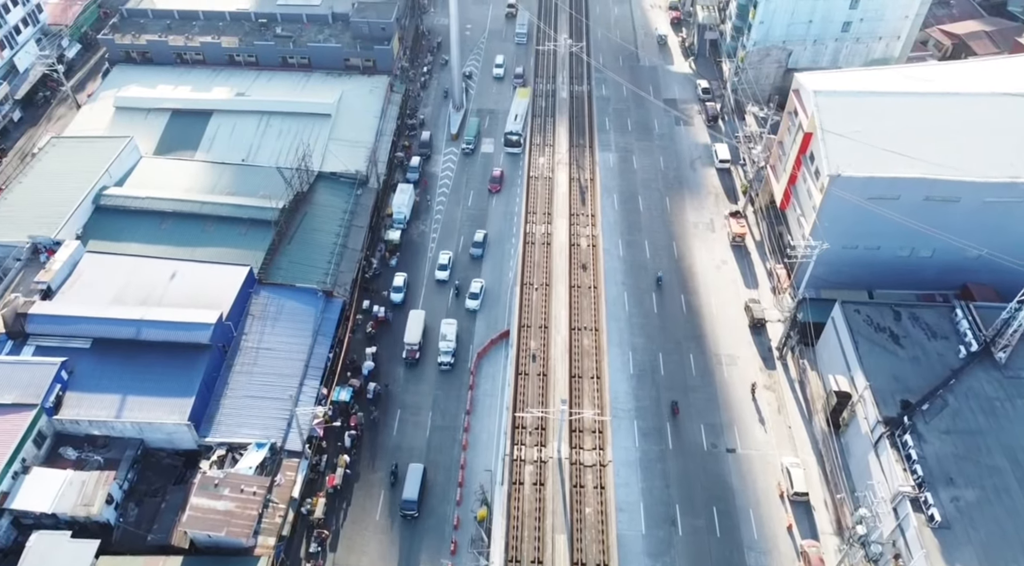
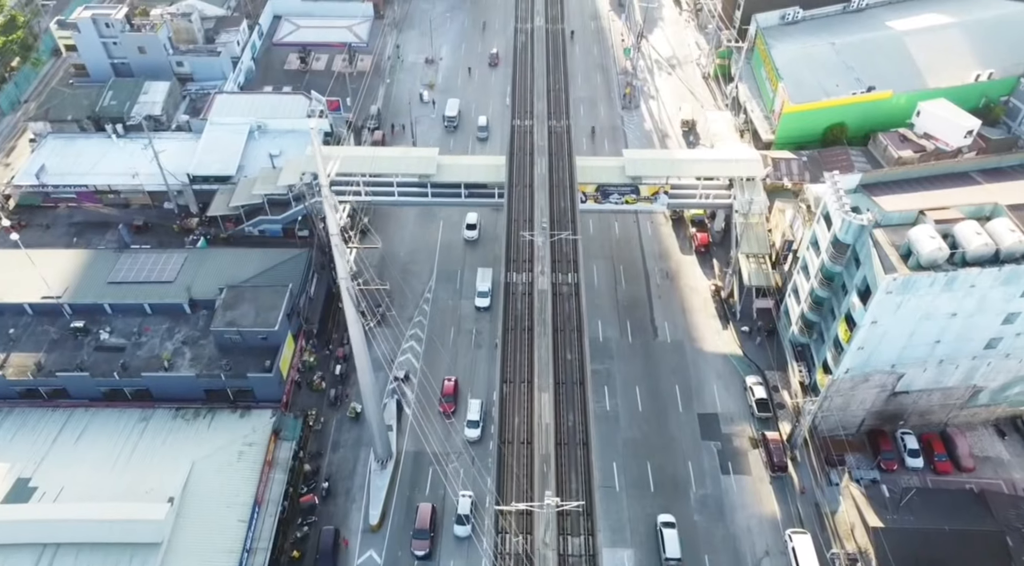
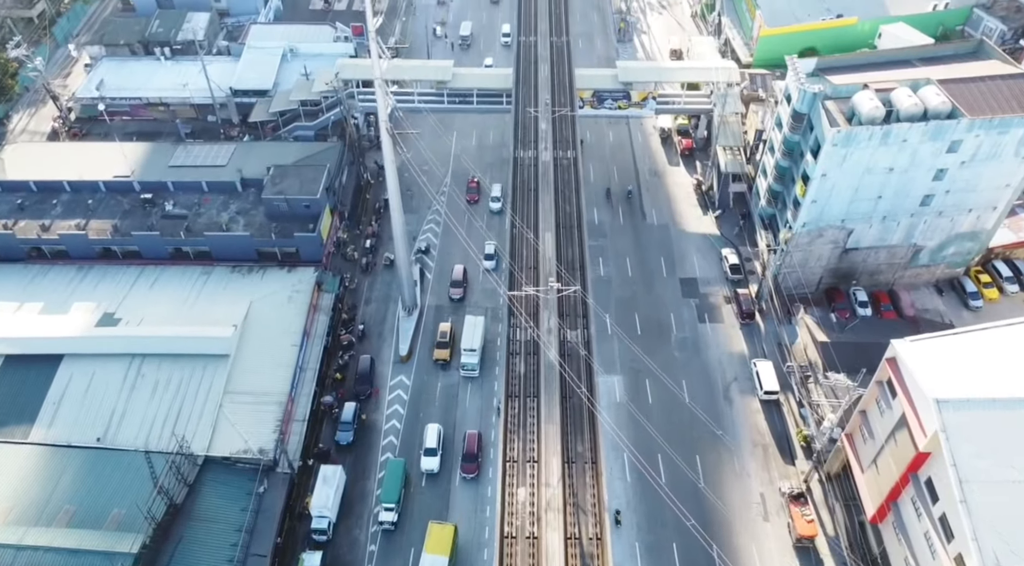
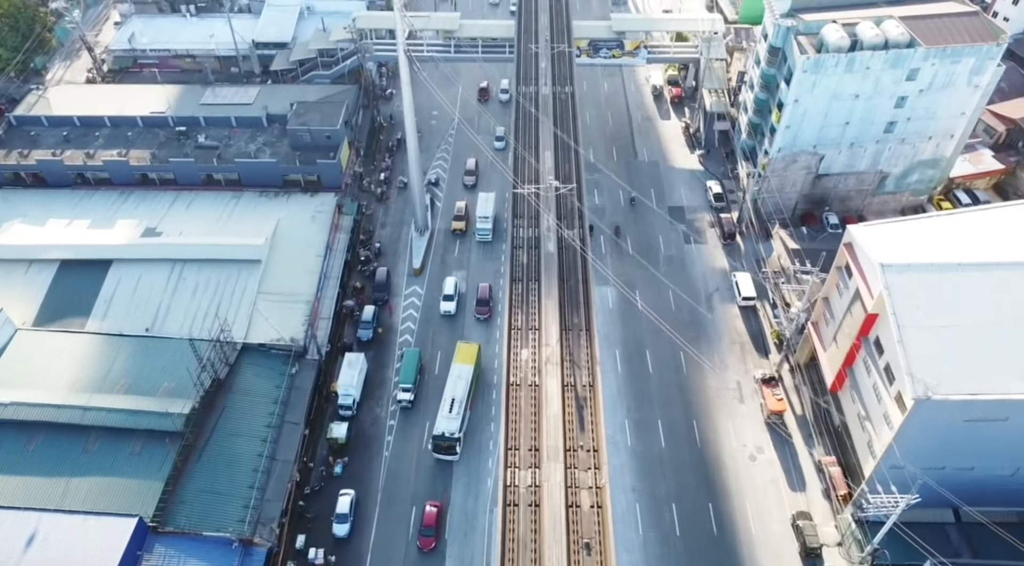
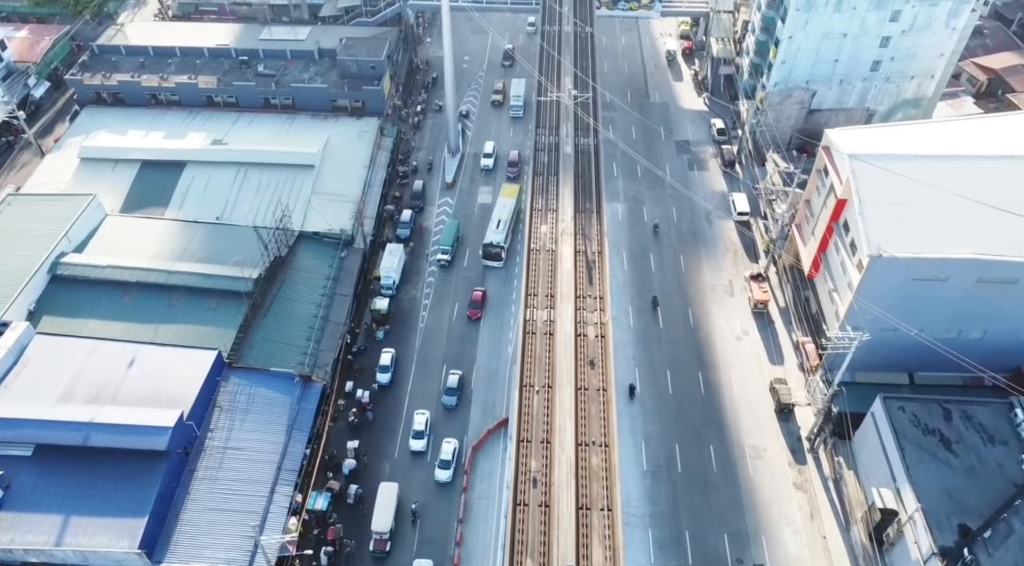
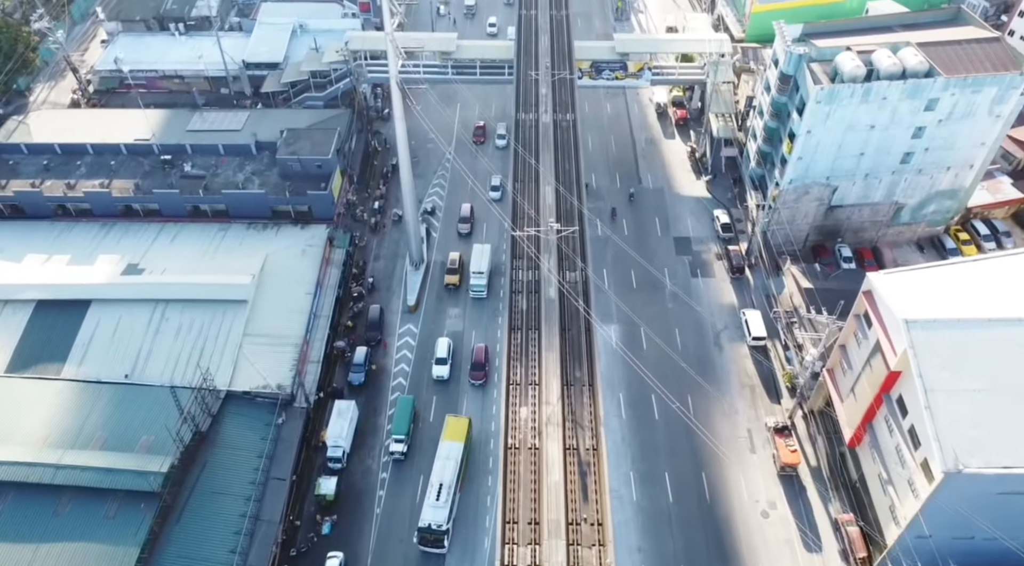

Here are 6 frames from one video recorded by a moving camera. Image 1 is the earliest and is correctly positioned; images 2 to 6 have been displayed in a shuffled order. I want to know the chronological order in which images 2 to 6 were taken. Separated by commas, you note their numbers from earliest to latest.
5, 4, 6, 3, 2
